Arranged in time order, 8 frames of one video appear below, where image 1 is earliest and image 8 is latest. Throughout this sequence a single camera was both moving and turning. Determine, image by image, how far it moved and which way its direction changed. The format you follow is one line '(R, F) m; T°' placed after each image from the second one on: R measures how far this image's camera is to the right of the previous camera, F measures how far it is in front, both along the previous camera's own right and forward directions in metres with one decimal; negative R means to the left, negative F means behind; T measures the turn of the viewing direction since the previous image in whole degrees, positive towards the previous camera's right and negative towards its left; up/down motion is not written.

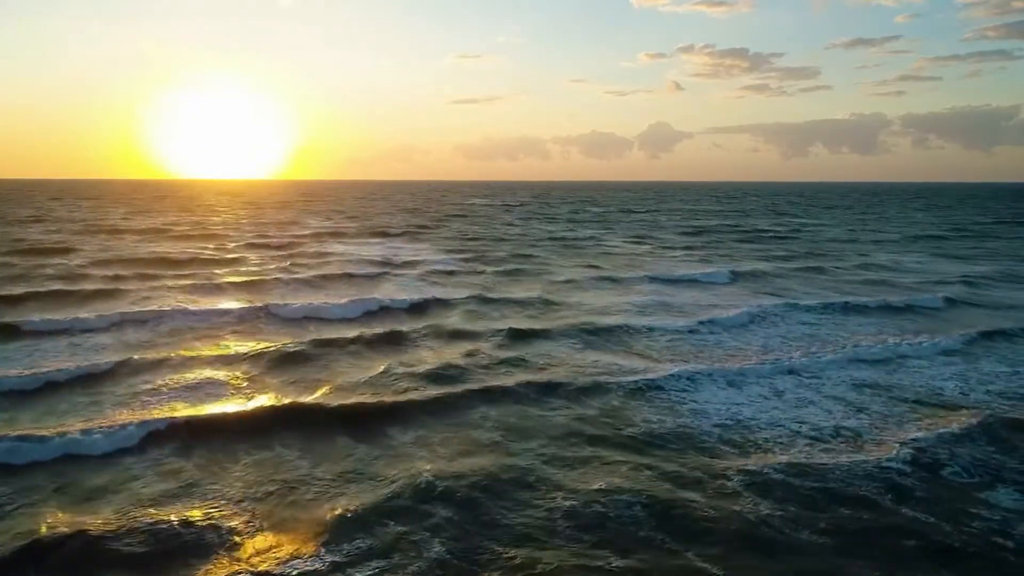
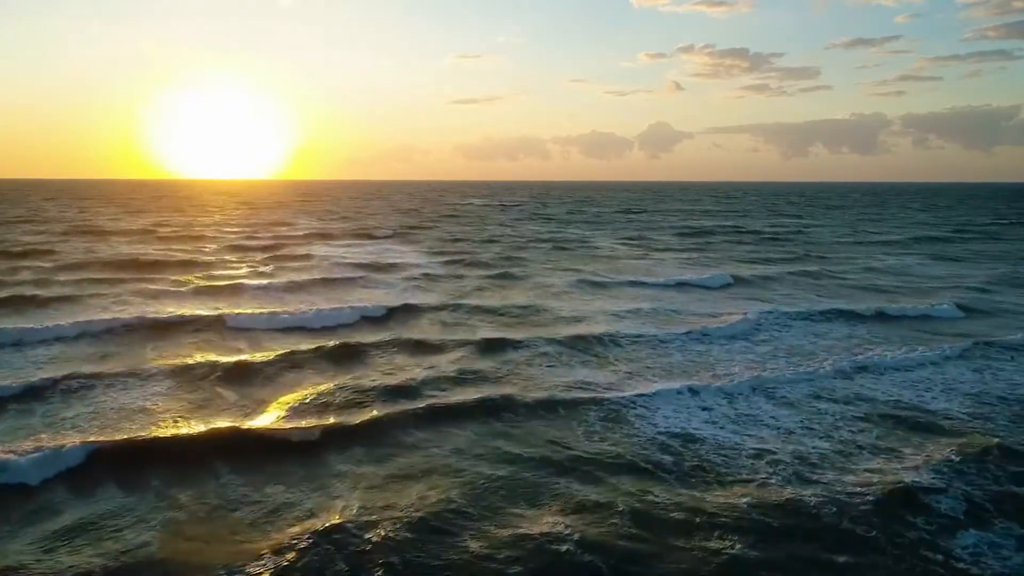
(+0.5, +0.8) m; 0°
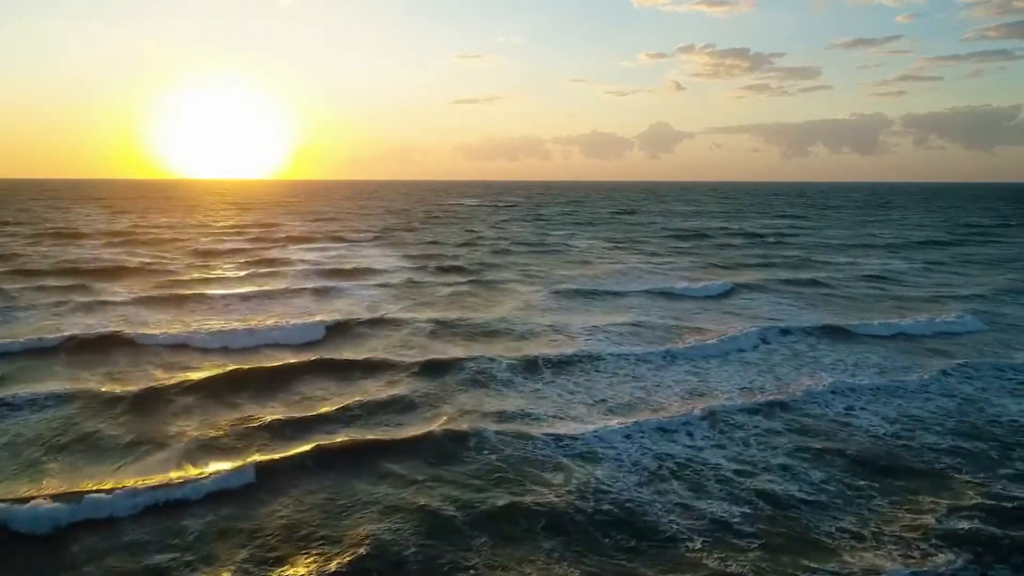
(+0.9, +1.4) m; 0°
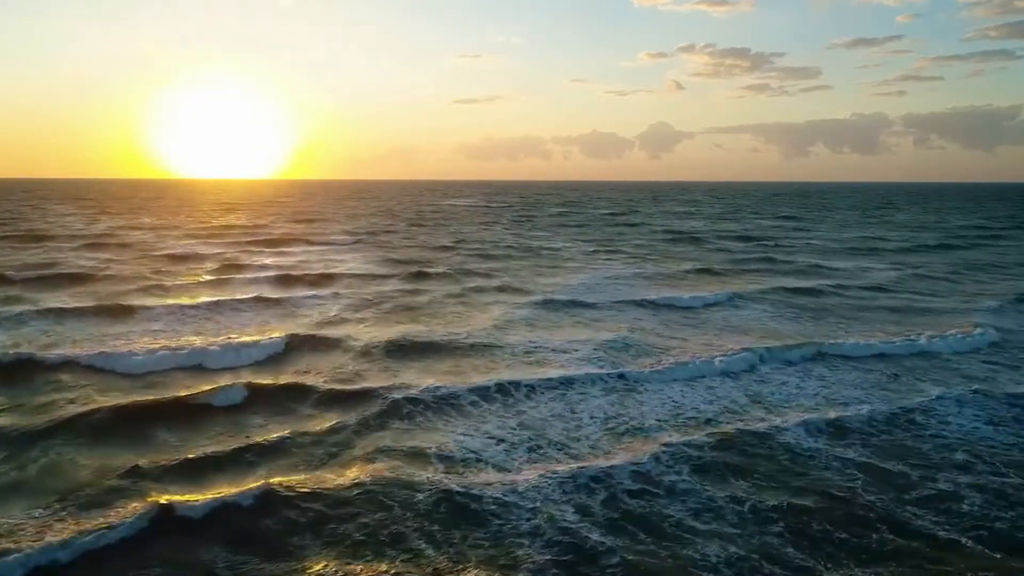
(+0.9, +1.4) m; 0°
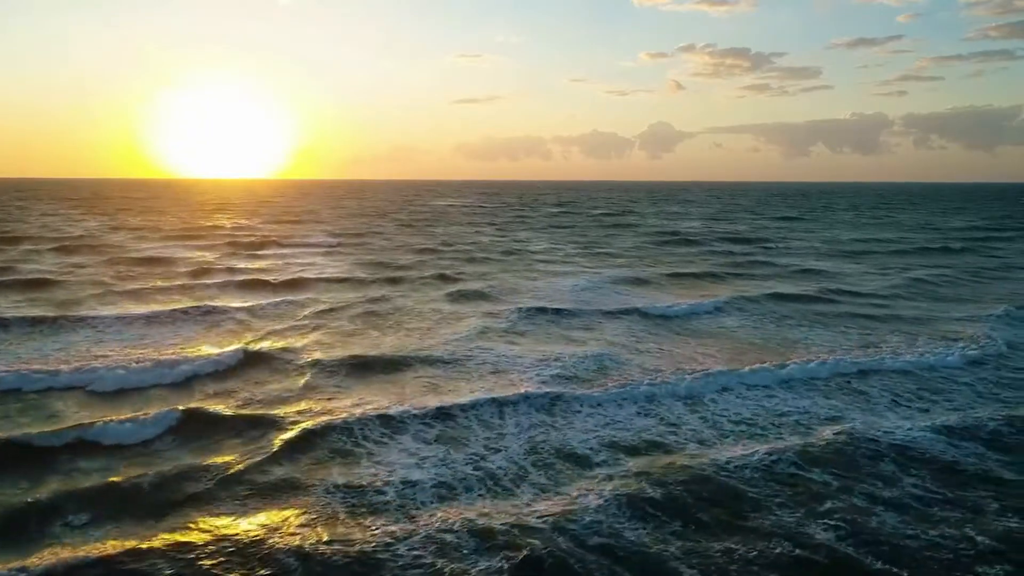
(+0.8, +1.0) m; 0°
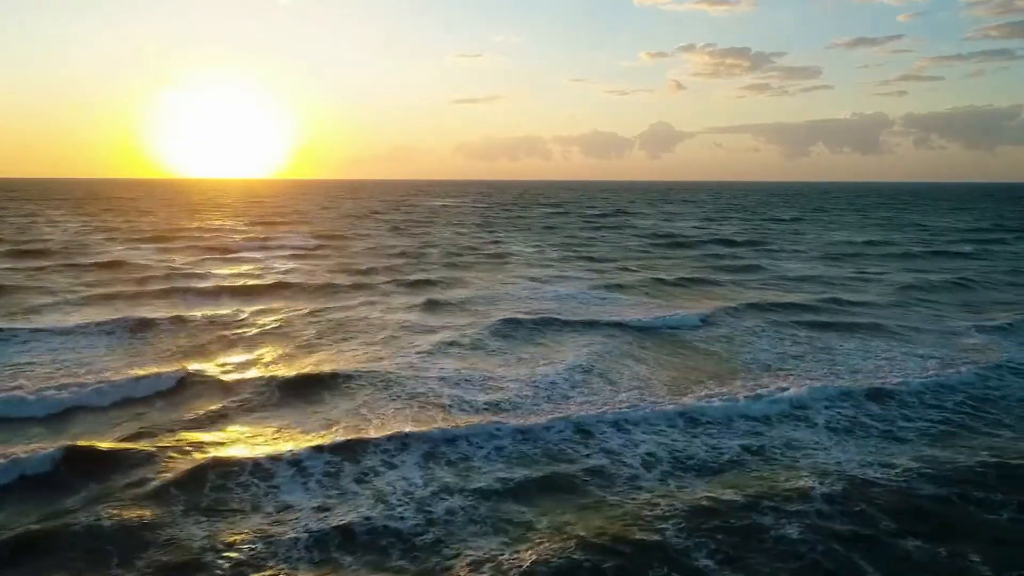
(+0.8, +1.2) m; 0°
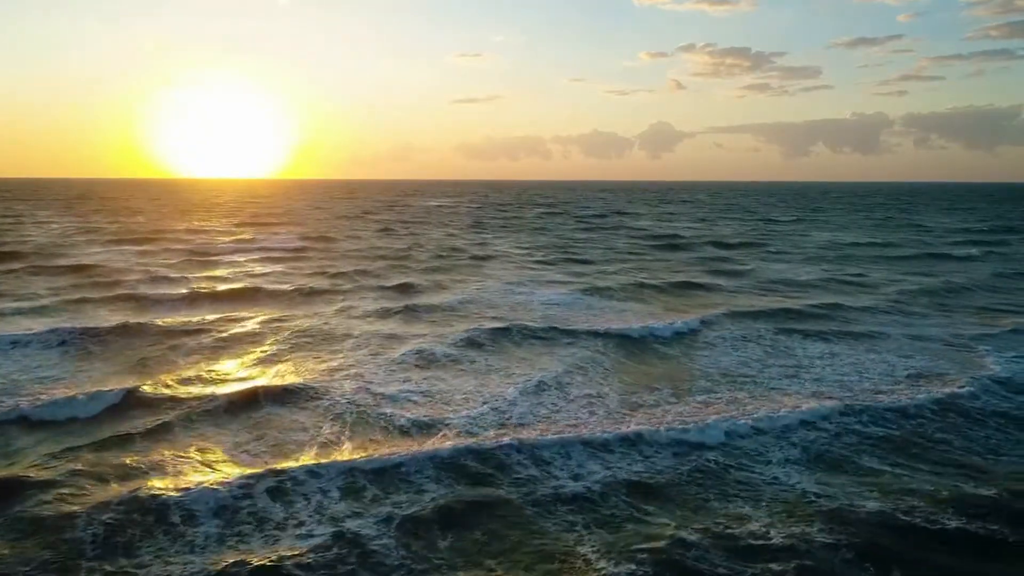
(+0.6, +0.7) m; 0°
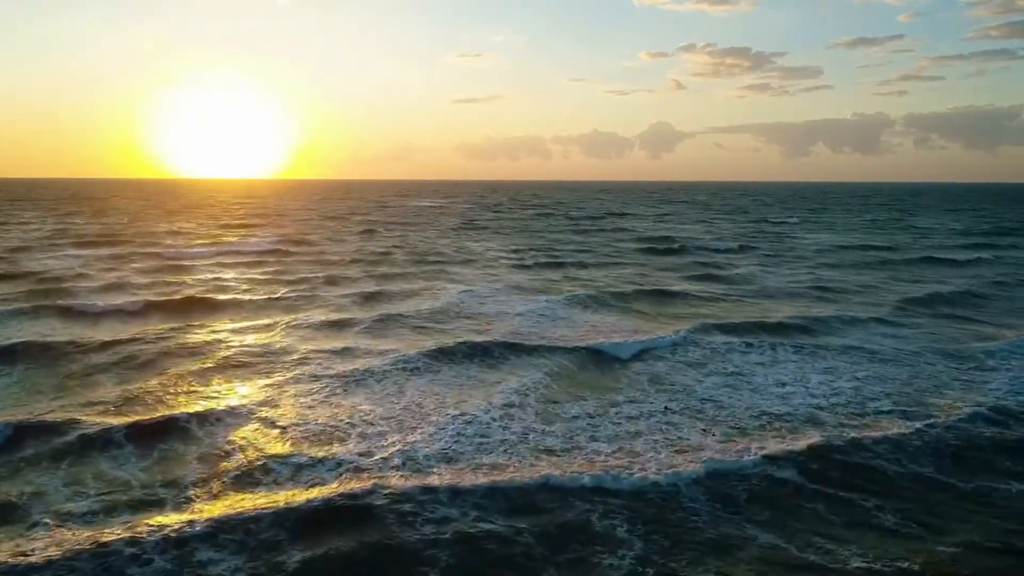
(+0.9, +1.0) m; 0°
